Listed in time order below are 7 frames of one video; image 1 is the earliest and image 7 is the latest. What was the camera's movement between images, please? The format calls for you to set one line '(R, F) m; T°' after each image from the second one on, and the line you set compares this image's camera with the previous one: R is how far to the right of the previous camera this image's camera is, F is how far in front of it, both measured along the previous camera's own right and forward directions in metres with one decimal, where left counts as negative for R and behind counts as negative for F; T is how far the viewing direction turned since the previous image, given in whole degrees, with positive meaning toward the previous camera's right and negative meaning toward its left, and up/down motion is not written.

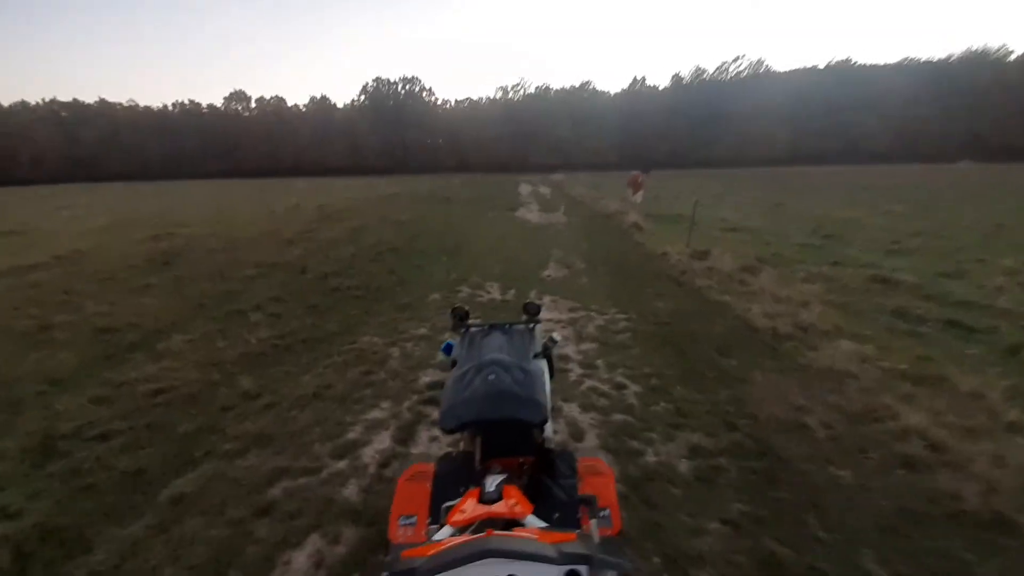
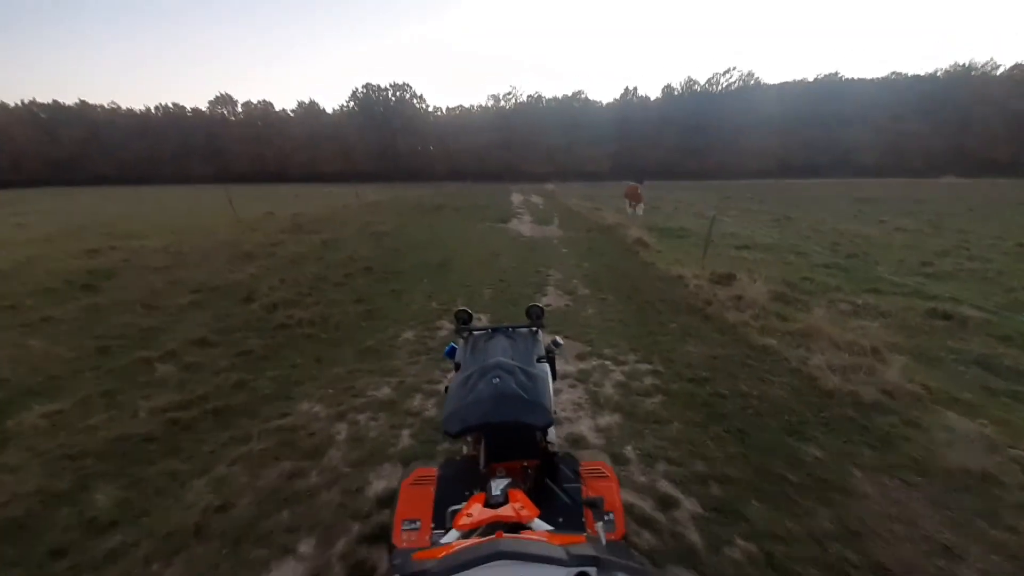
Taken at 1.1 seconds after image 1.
(-0.1, +1.9) m; +1°
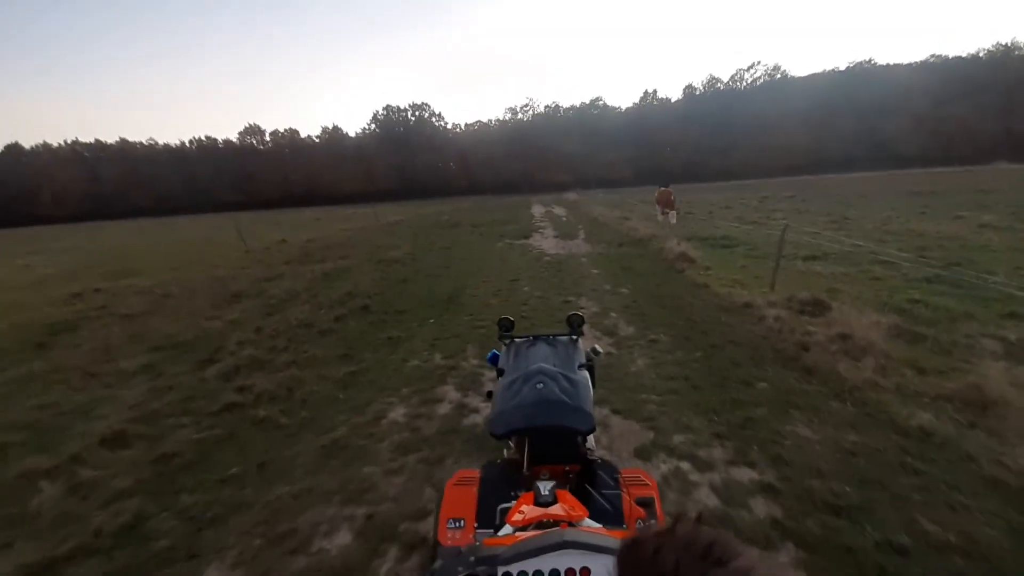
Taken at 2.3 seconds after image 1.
(0.0, +2.2) m; -3°
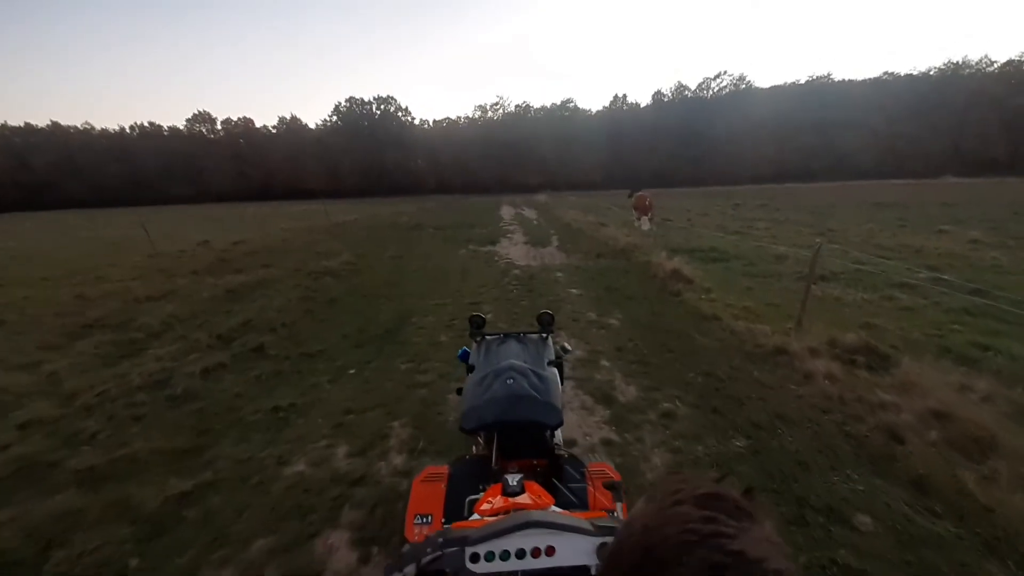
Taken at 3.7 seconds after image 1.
(+0.2, +2.6) m; +4°
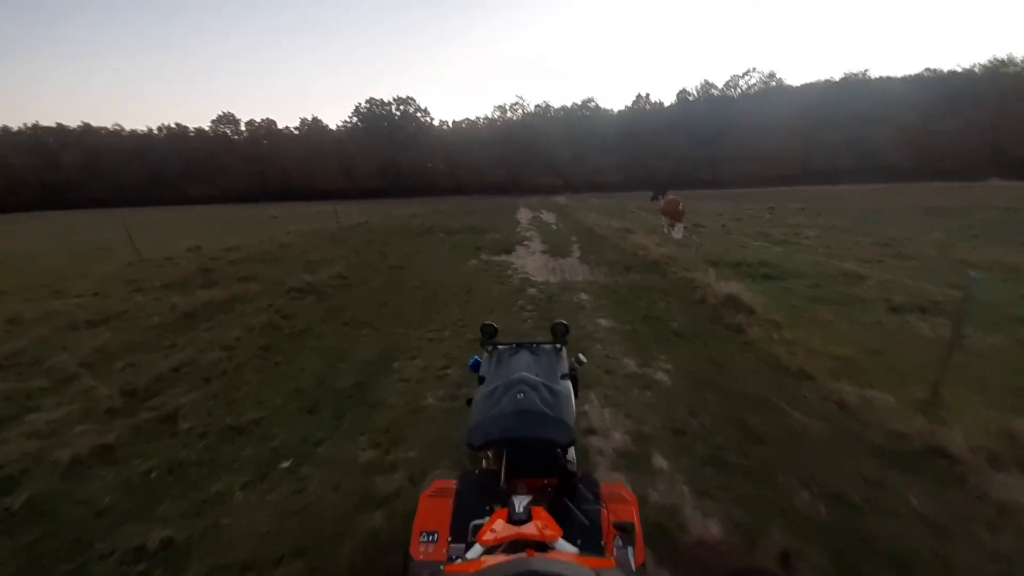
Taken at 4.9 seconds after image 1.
(+0.1, +2.3) m; -2°
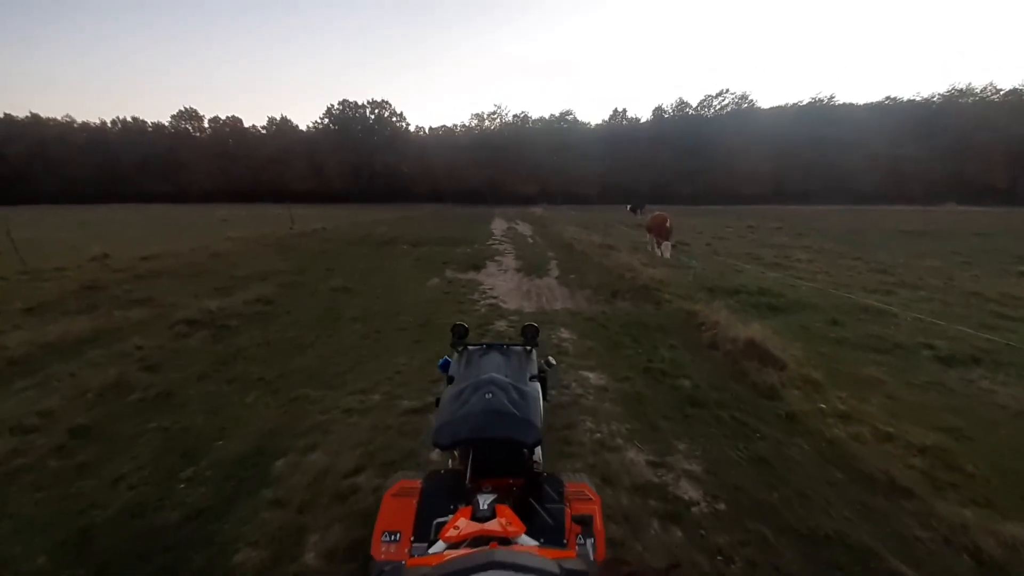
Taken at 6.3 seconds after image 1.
(+0.2, +2.3) m; +3°
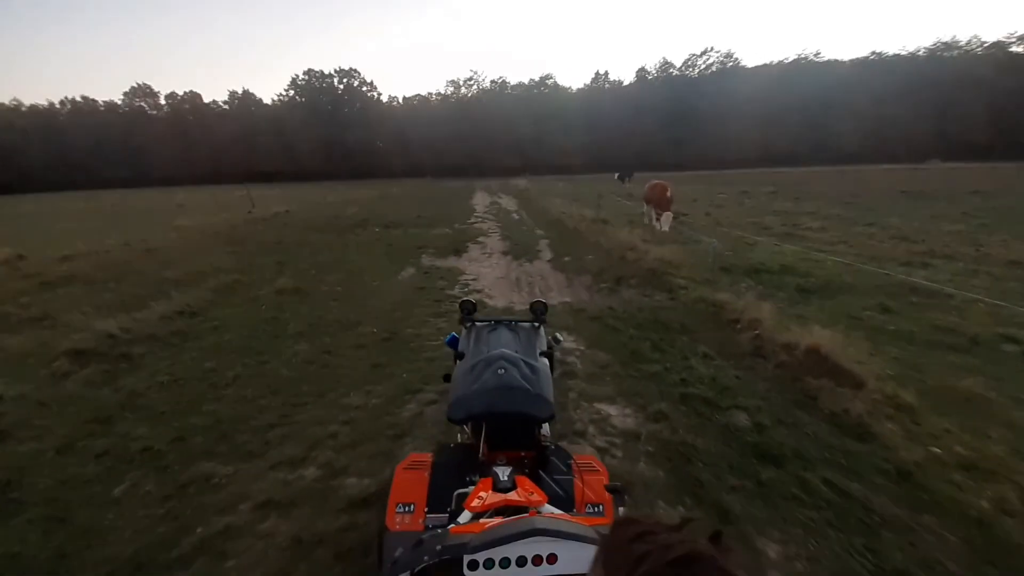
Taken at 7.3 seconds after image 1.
(0.0, +1.9) m; +2°
